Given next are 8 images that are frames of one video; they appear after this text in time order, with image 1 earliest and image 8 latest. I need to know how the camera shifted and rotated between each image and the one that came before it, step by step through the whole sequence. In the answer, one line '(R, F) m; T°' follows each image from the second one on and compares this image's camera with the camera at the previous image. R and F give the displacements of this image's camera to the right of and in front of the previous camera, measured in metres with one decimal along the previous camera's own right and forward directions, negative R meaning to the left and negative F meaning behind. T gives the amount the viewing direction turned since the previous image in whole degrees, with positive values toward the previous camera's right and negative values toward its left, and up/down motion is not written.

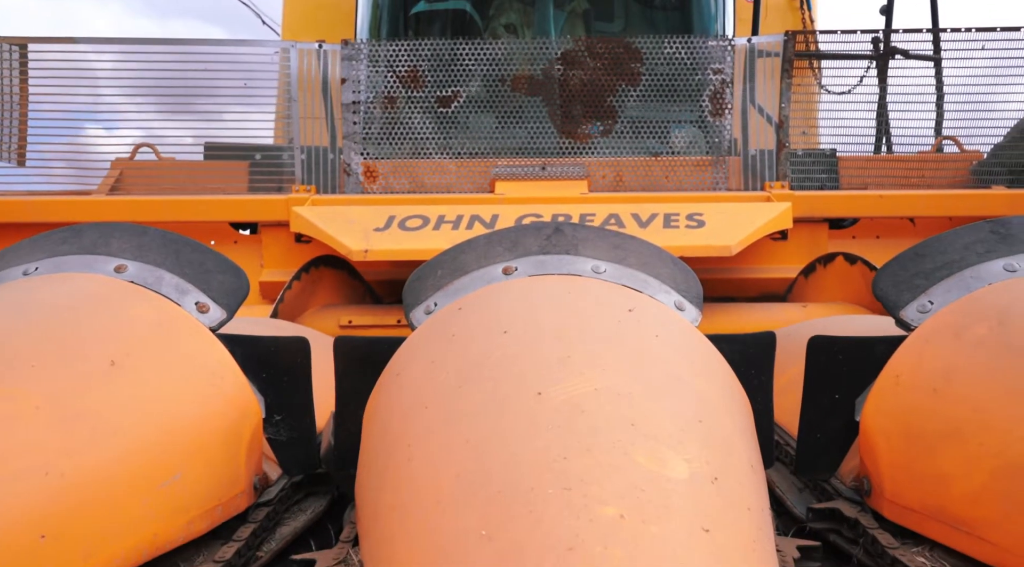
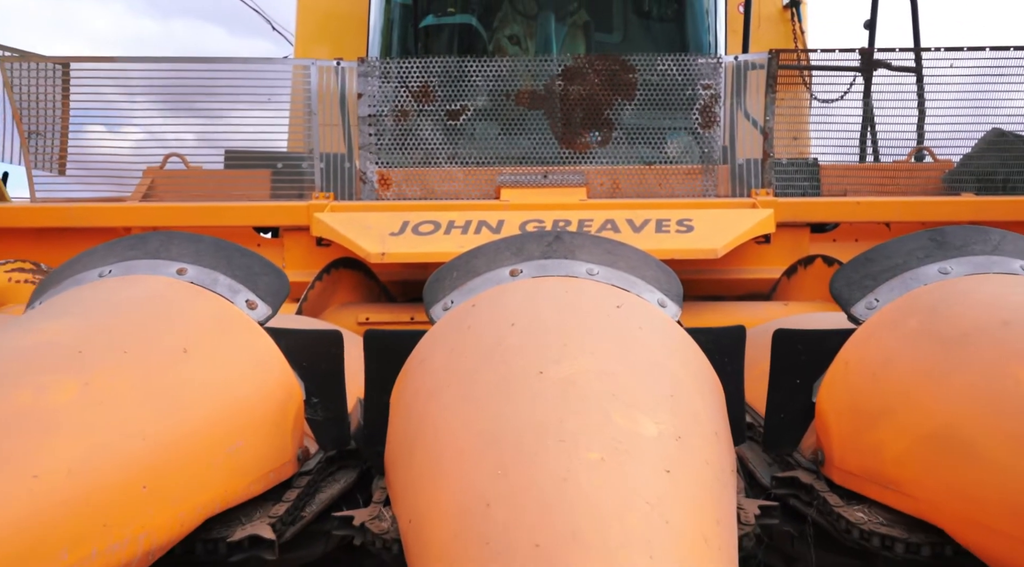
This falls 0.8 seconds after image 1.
(0.0, -0.2) m; 0°
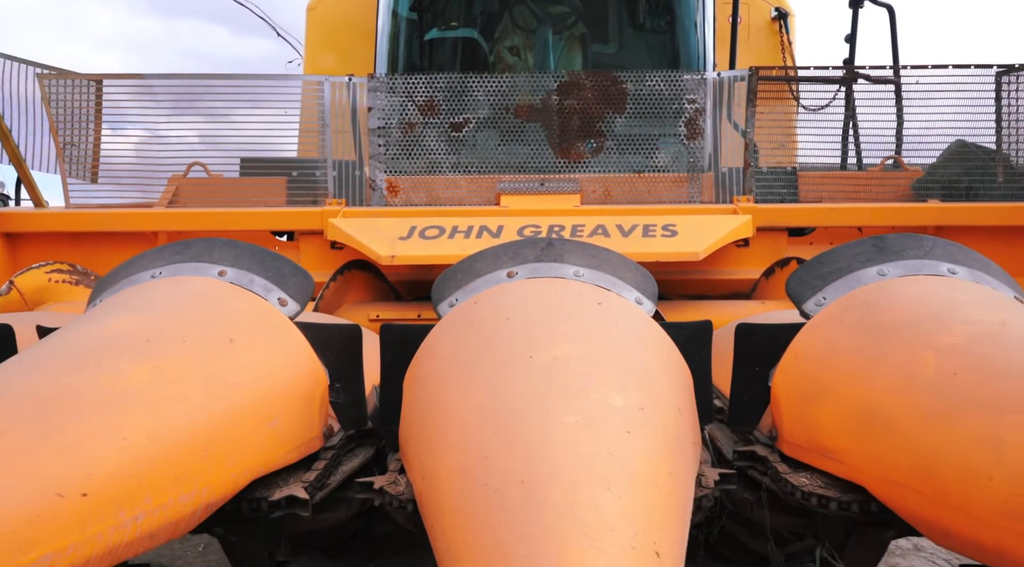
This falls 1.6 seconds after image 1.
(0.0, -0.2) m; 0°
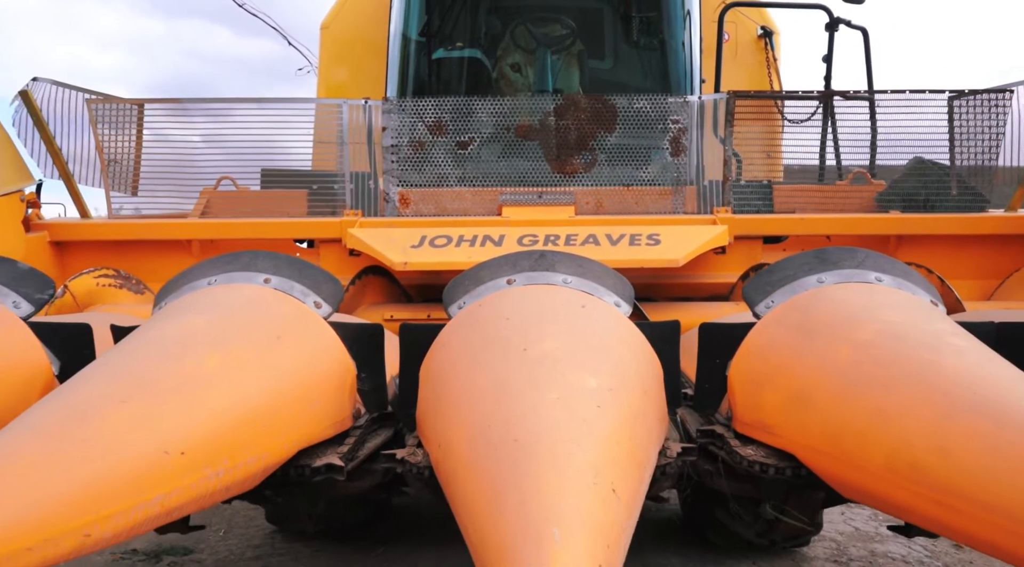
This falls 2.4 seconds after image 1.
(0.0, -0.3) m; 0°
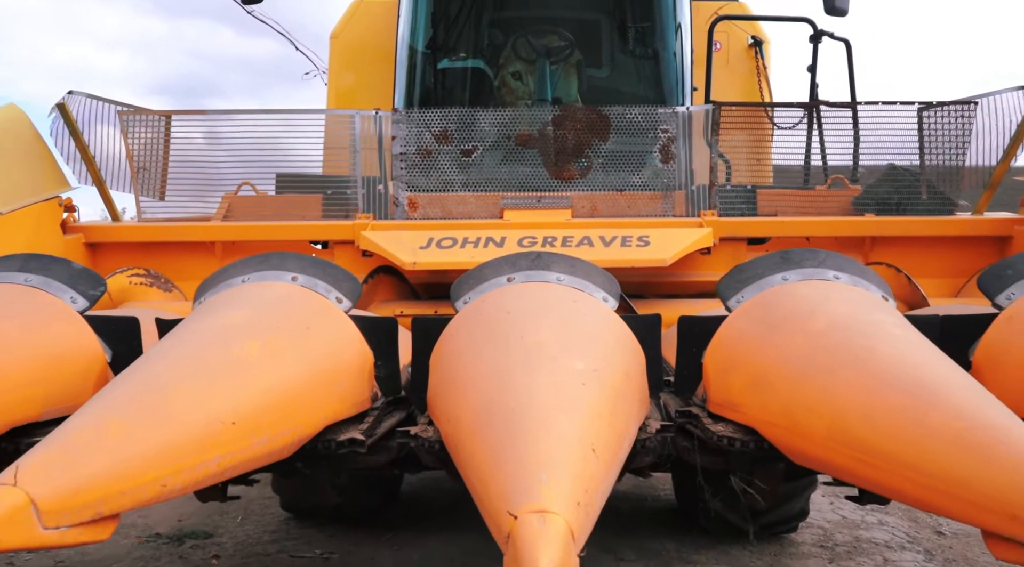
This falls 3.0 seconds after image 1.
(0.0, -0.3) m; 0°
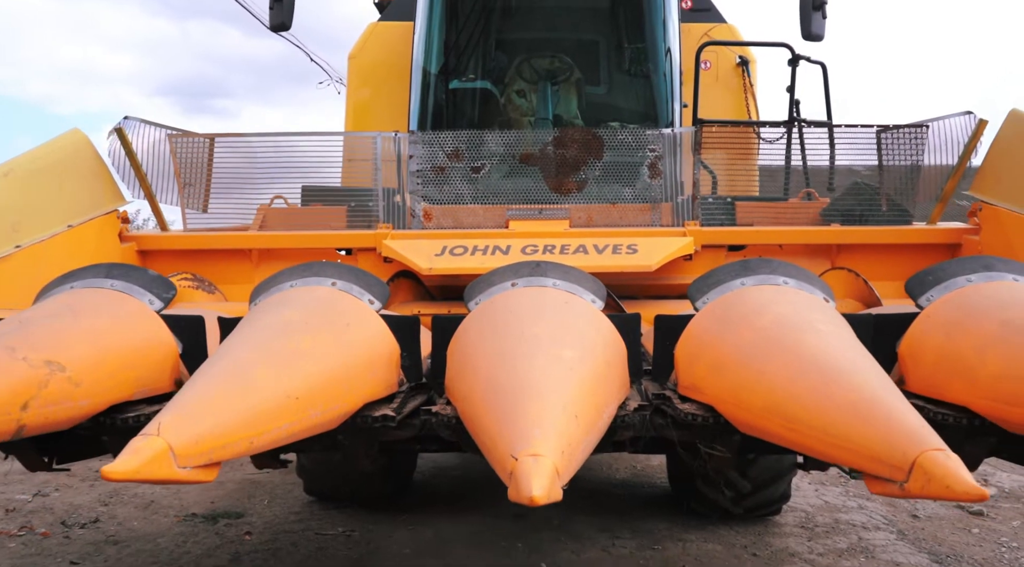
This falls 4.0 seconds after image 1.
(0.0, -0.5) m; 0°
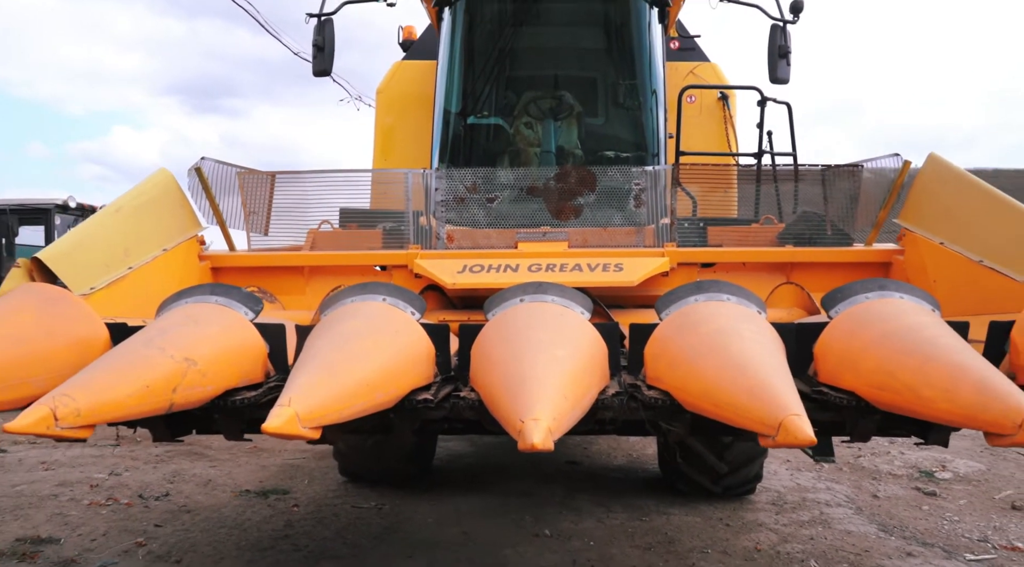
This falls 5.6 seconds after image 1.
(0.0, -0.9) m; -1°
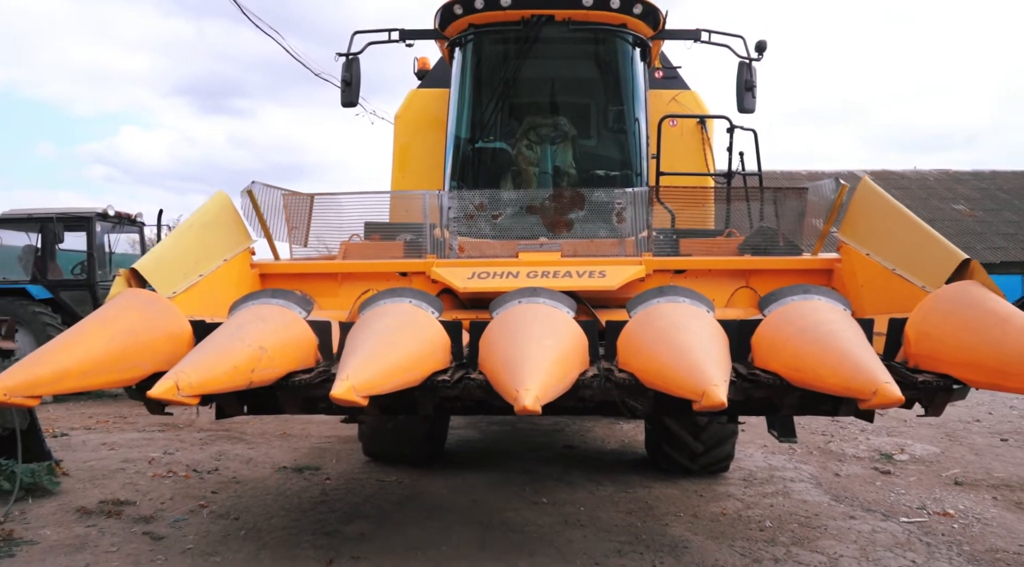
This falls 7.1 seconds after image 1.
(0.0, -1.0) m; 0°
